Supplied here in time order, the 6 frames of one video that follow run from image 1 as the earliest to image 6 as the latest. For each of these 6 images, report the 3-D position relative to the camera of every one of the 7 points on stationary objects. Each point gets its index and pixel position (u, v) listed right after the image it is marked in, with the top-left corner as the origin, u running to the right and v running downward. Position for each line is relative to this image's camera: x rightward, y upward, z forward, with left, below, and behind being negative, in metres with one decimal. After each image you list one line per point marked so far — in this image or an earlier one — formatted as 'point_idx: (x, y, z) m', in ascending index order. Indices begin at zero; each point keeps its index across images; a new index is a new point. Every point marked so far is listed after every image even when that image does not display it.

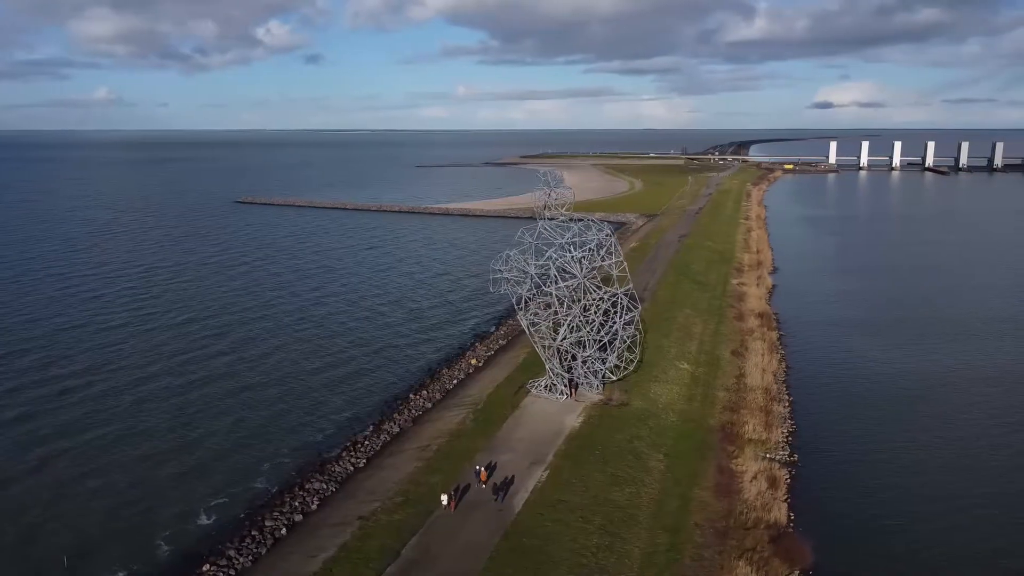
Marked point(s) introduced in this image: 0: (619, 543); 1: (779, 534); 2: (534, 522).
0: (+2.4, -5.6, +17.7) m
1: (+6.6, -6.0, +19.5) m
2: (+0.6, -5.3, +18.1) m
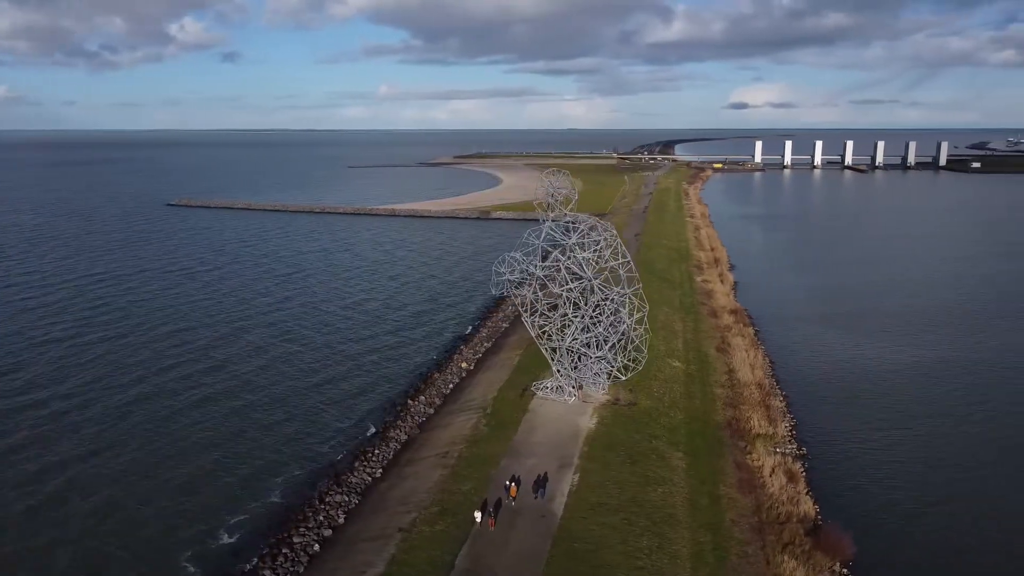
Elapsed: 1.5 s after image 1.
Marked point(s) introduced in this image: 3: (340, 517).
0: (+3.5, -5.7, +17.7) m
1: (+7.5, -5.9, +19.9) m
2: (+1.6, -5.4, +18.0) m
3: (-4.3, -5.7, +19.9) m
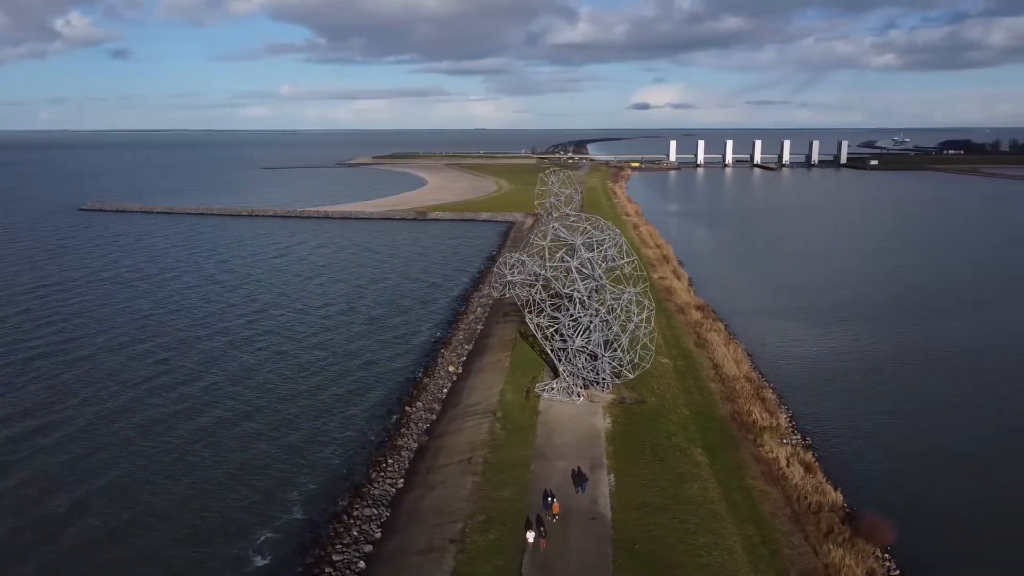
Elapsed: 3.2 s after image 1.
0: (+4.7, -5.6, +17.9) m
1: (+8.5, -5.8, +20.5) m
2: (+2.8, -5.4, +17.9) m
3: (-3.2, -5.8, +19.1) m
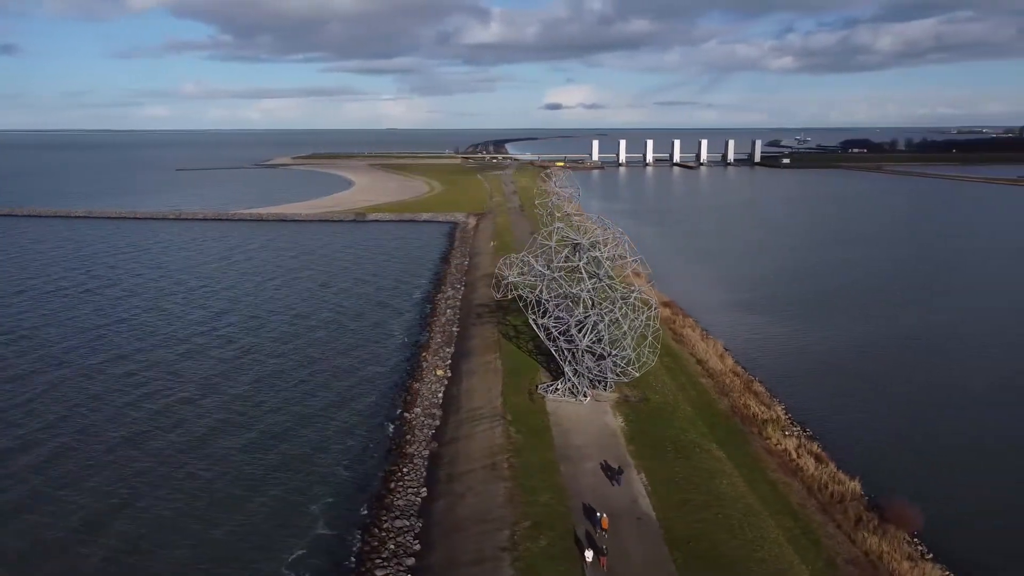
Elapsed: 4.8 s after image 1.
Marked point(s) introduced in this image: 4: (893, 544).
0: (+5.8, -5.5, +18.1) m
1: (+9.2, -5.6, +21.1) m
2: (+3.8, -5.3, +17.9) m
3: (-2.2, -5.9, +18.5) m
4: (+8.8, -5.9, +18.6) m
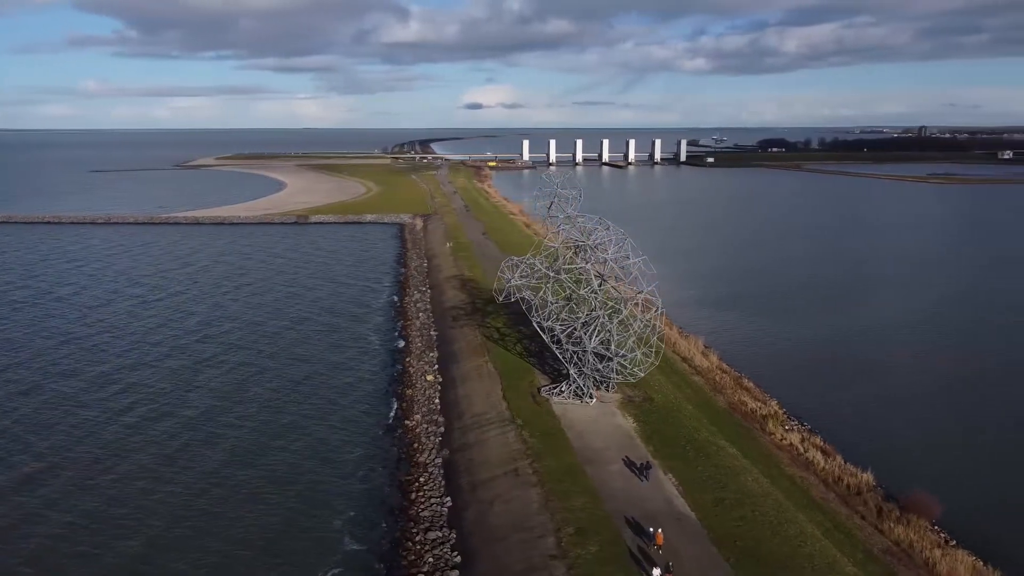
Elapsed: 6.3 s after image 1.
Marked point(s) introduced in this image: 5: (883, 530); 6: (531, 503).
0: (+6.7, -5.5, +18.4) m
1: (+9.9, -5.5, +21.7) m
2: (+4.8, -5.4, +18.0) m
3: (-1.3, -6.0, +18.1) m
4: (+9.7, -5.9, +19.2) m
5: (+8.8, -5.8, +19.0) m
6: (+0.4, -5.2, +19.5) m
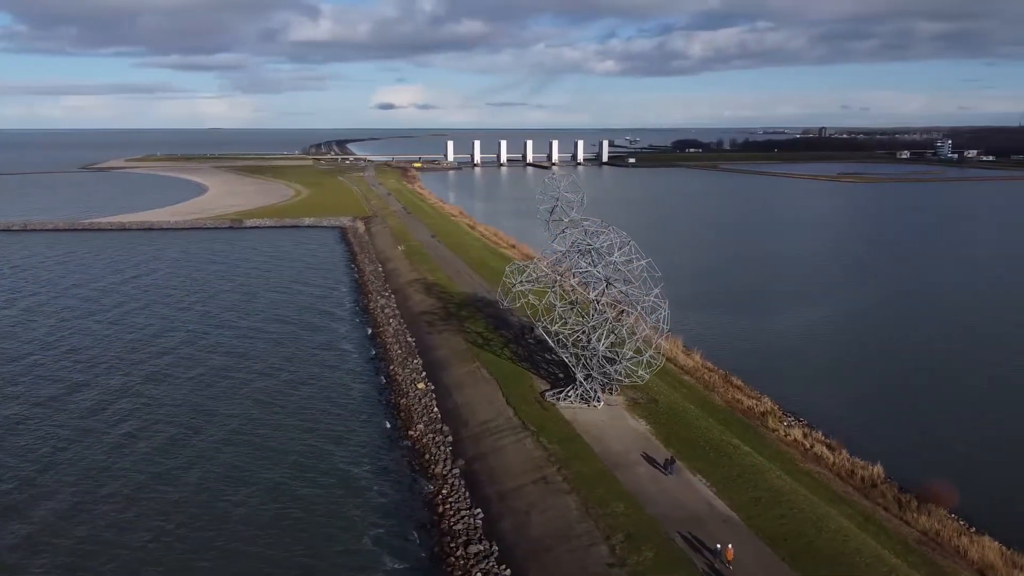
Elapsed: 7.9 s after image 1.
0: (+7.7, -5.5, +18.9) m
1: (+10.5, -5.5, +22.5) m
2: (+5.9, -5.4, +18.3) m
3: (-0.2, -6.2, +17.7) m
4: (+10.7, -5.8, +19.9) m
5: (+9.8, -5.7, +19.7) m
6: (+1.4, -5.4, +19.3) m
